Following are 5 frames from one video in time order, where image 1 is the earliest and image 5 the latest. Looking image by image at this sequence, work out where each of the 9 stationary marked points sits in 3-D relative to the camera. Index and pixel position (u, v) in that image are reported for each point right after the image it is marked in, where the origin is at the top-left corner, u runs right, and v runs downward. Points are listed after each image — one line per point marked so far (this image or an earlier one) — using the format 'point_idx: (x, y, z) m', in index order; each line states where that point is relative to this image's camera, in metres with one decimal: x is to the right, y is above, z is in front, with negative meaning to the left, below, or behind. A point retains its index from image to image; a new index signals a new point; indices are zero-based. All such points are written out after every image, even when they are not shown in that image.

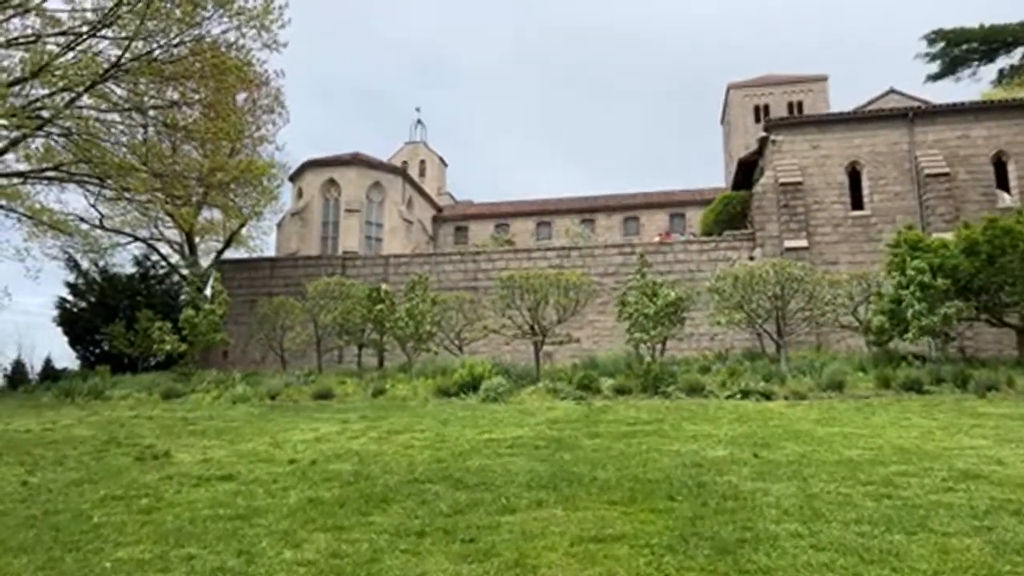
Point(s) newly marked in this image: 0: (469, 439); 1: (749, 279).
0: (-0.6, -1.9, +9.4) m
1: (+6.0, +0.2, +18.5) m
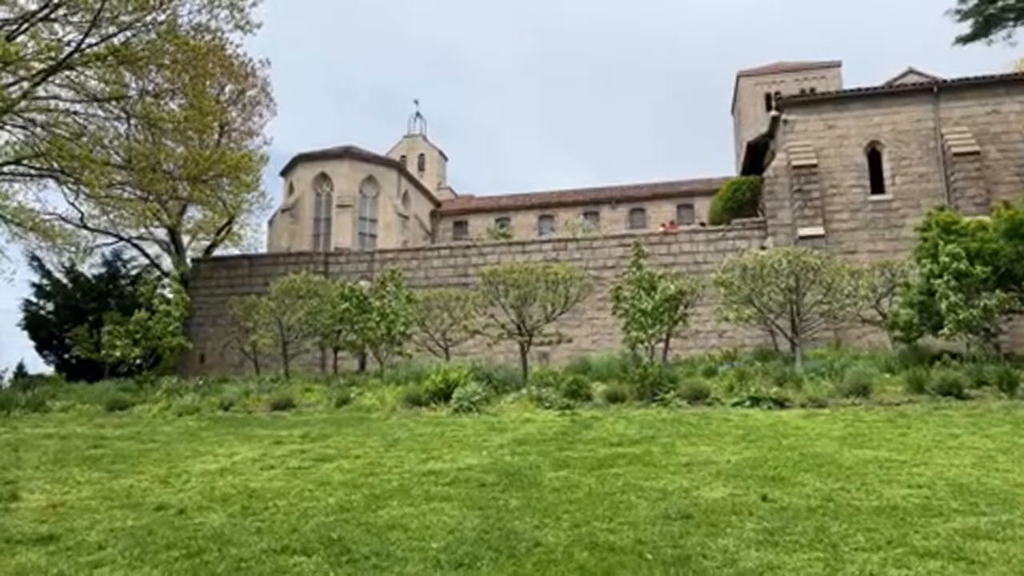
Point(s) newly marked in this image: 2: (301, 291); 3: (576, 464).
0: (-1.1, -1.9, +7.5) m
1: (+5.6, +0.4, +16.5) m
2: (-5.5, -0.1, +19.1) m
3: (+0.7, -1.8, +7.5) m
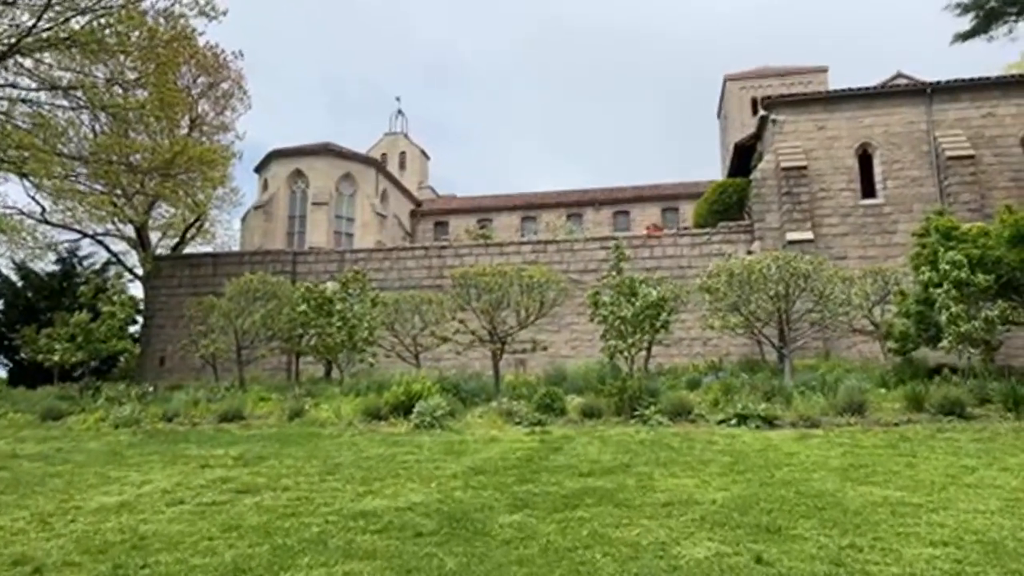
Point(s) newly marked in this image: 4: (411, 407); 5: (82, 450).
0: (-1.6, -1.9, +6.4) m
1: (+5.0, +0.3, +15.5) m
2: (-6.2, -0.1, +17.9) m
3: (+0.2, -1.9, +6.4) m
4: (-1.8, -2.1, +12.9) m
5: (-6.2, -2.3, +10.6) m
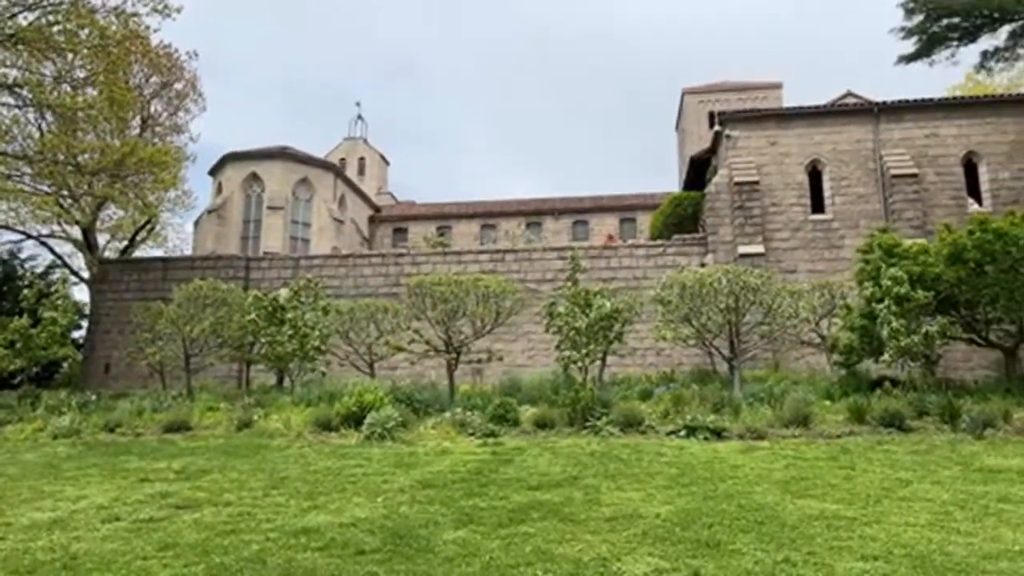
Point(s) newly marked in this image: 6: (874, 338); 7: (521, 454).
0: (-2.0, -2.0, +6.3) m
1: (+4.1, 0.0, +15.8) m
2: (-7.3, -0.3, +17.6) m
3: (-0.3, -2.0, +6.4) m
4: (-2.6, -2.3, +12.8) m
5: (-6.9, -2.4, +10.2) m
6: (+7.3, -1.0, +14.8) m
7: (+0.1, -2.3, +10.0) m
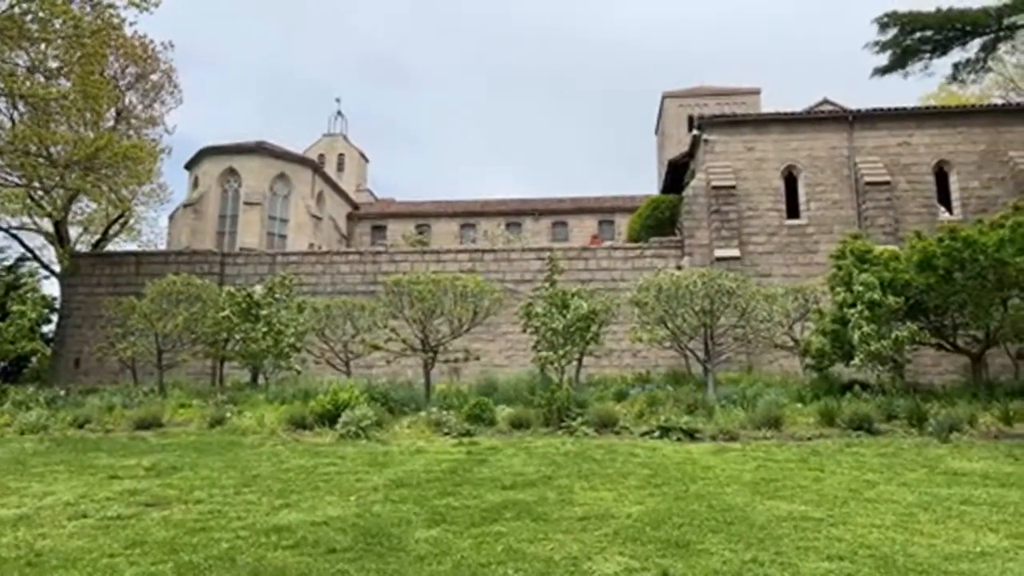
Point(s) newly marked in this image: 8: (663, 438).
0: (-2.3, -2.0, +6.2) m
1: (+3.6, -0.1, +15.9) m
2: (-7.8, -0.2, +17.4) m
3: (-0.5, -2.0, +6.4) m
4: (-3.1, -2.2, +12.7) m
5: (-7.3, -2.3, +10.0) m
6: (+6.9, -1.1, +15.0) m
7: (-0.2, -2.3, +10.0) m
8: (+2.4, -2.4, +11.5) m
